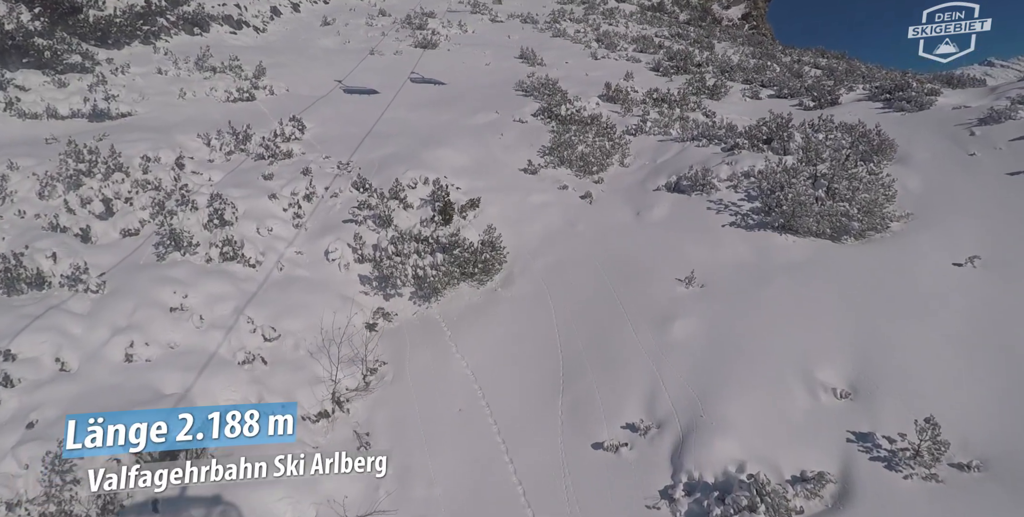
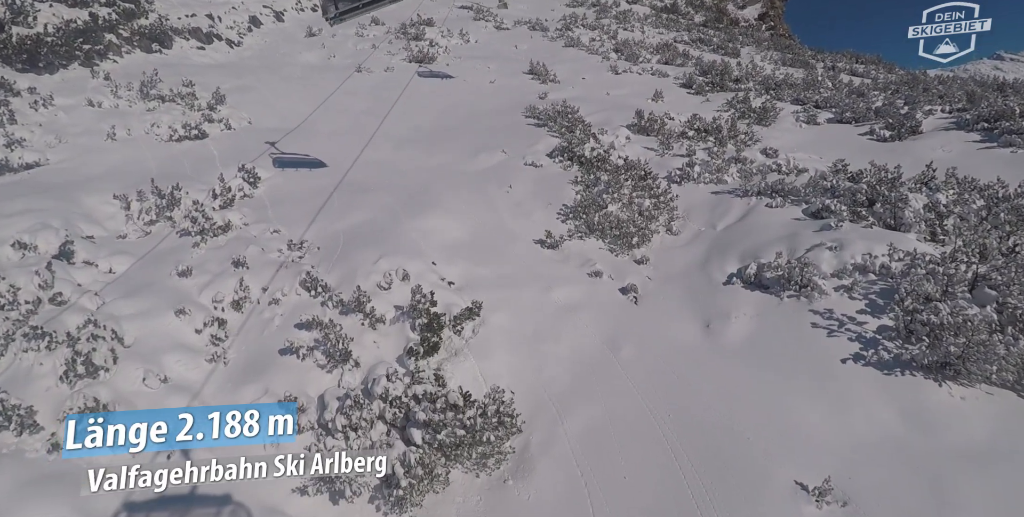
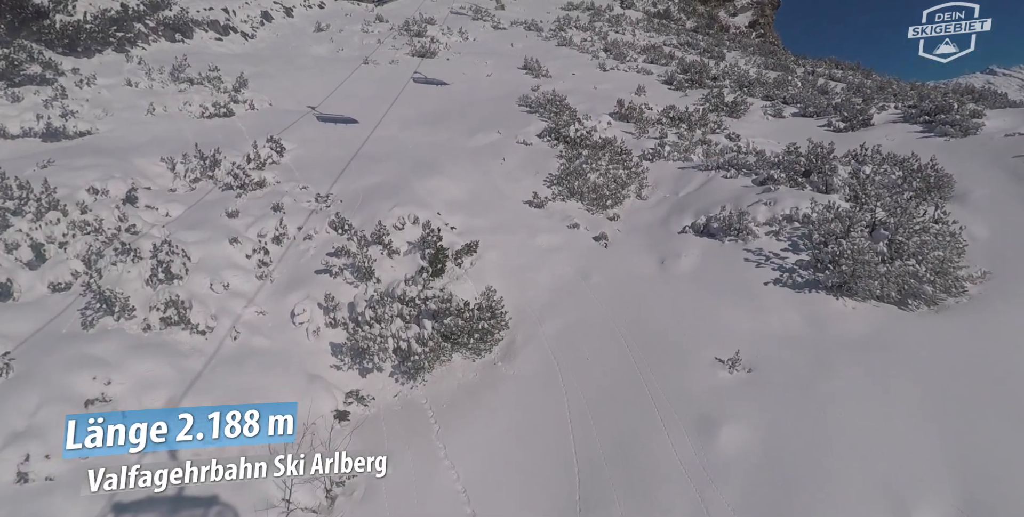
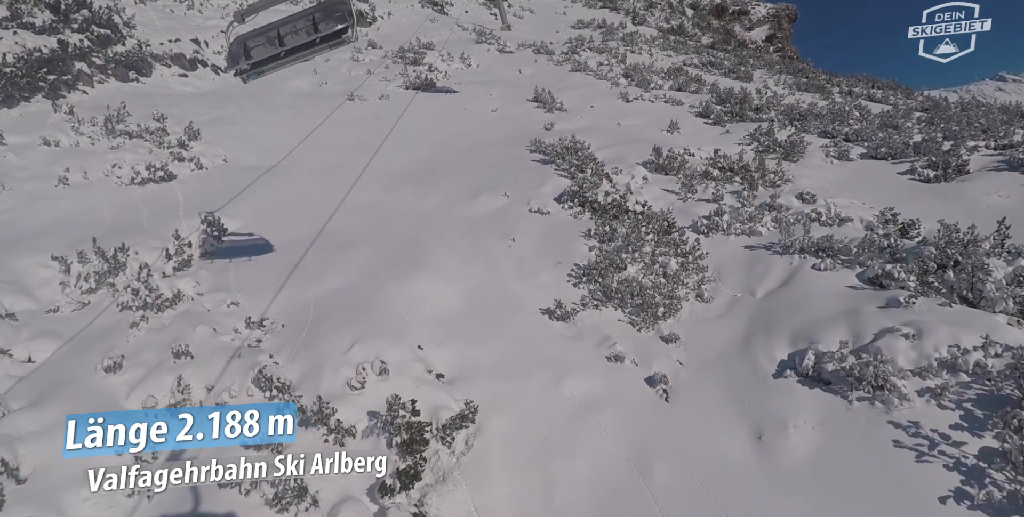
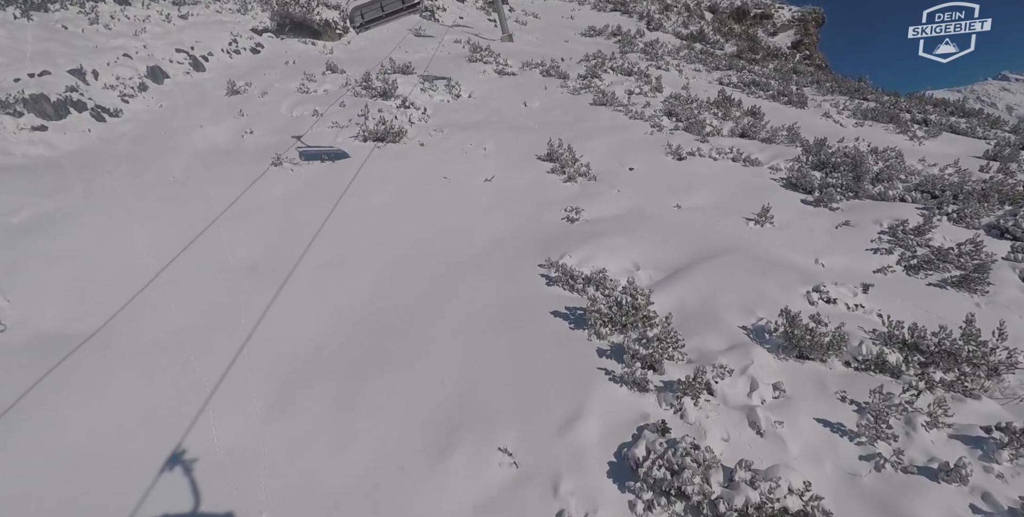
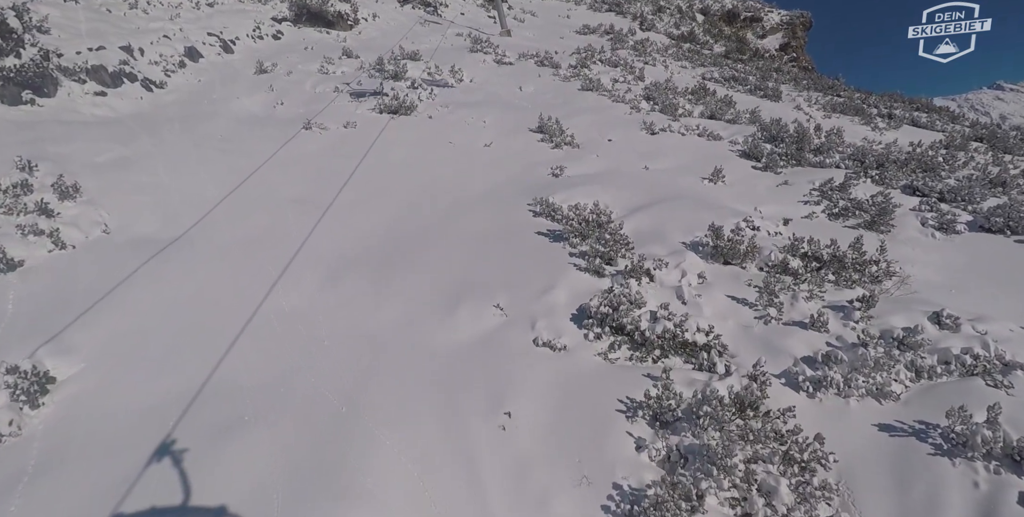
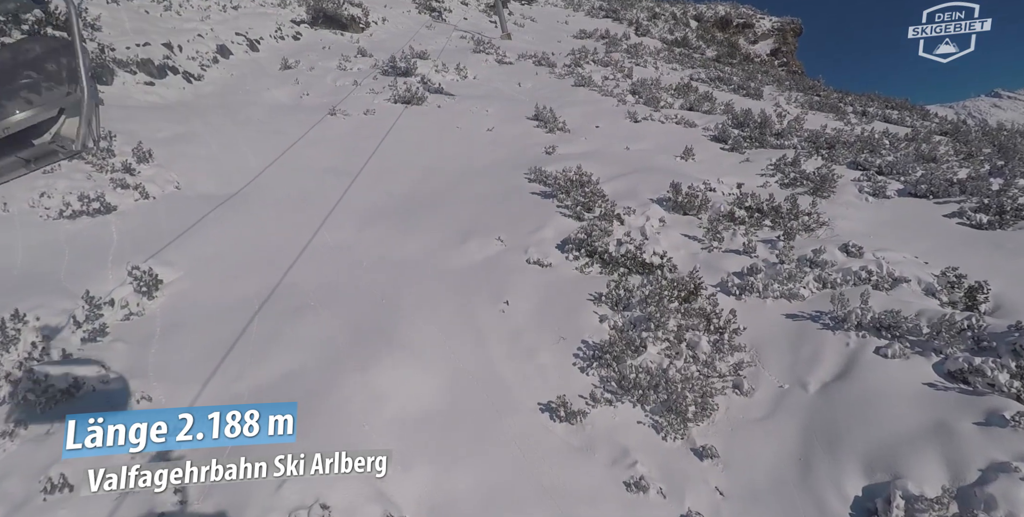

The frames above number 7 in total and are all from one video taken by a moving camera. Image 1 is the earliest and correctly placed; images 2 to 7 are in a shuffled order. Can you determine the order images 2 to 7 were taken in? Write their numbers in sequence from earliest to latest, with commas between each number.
3, 2, 4, 7, 6, 5
